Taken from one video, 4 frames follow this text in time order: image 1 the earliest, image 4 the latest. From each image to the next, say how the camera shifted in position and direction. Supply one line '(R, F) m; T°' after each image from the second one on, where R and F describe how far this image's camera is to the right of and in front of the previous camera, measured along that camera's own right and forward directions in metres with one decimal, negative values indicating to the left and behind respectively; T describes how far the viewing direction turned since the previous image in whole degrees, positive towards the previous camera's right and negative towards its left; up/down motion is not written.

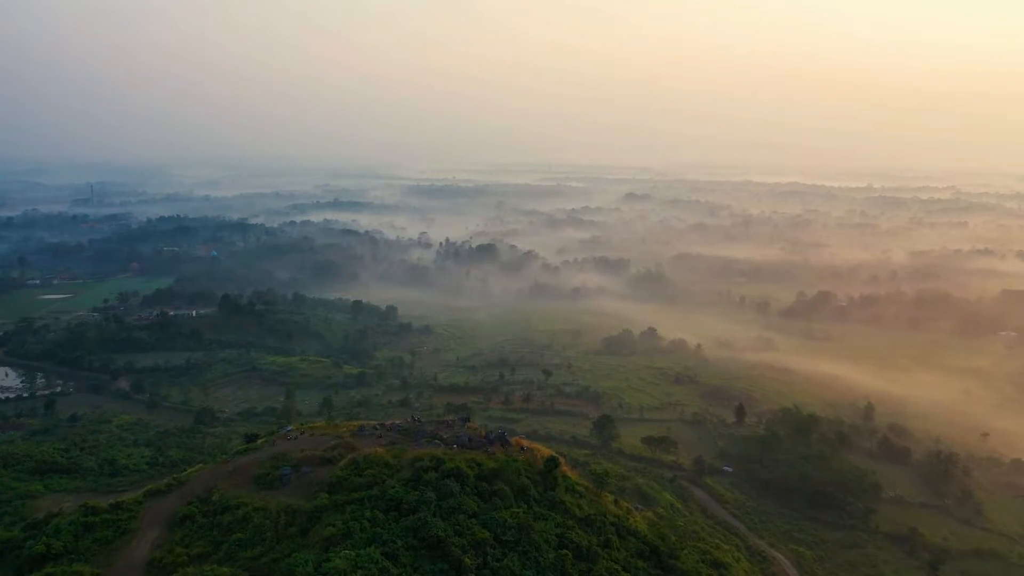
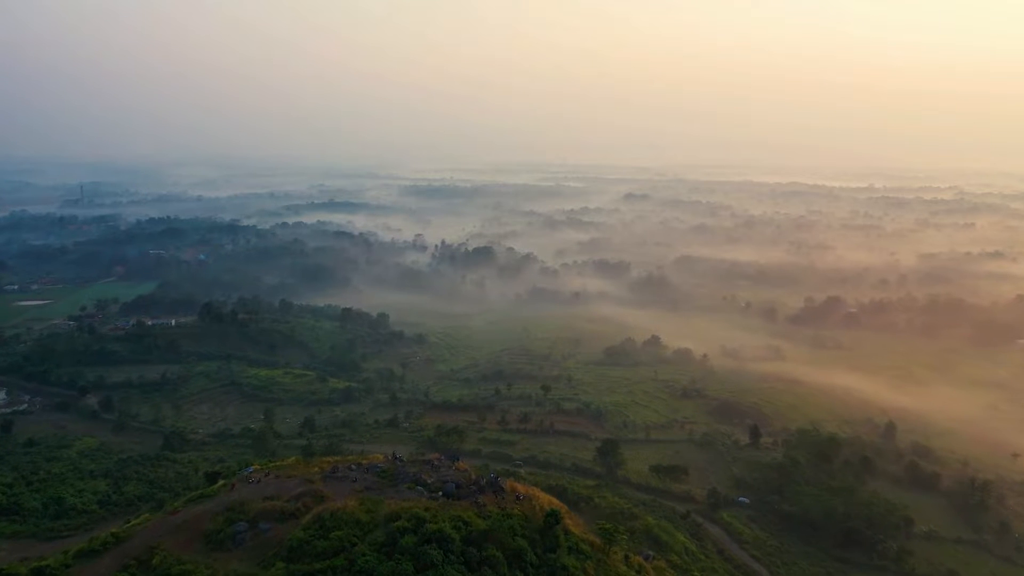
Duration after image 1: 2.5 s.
(+0.1, +2.6) m; 0°
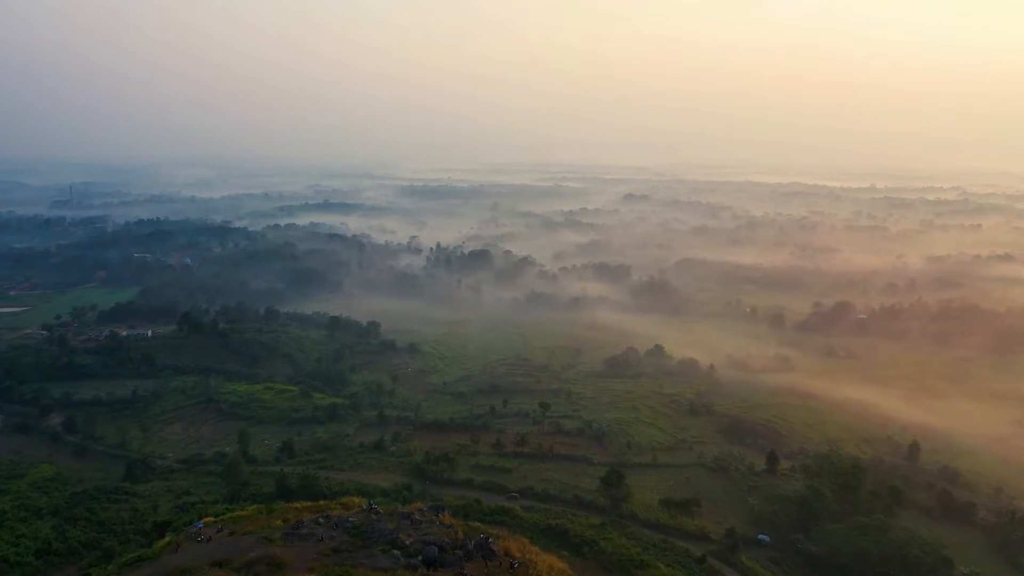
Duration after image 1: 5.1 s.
(+0.1, +2.6) m; 0°
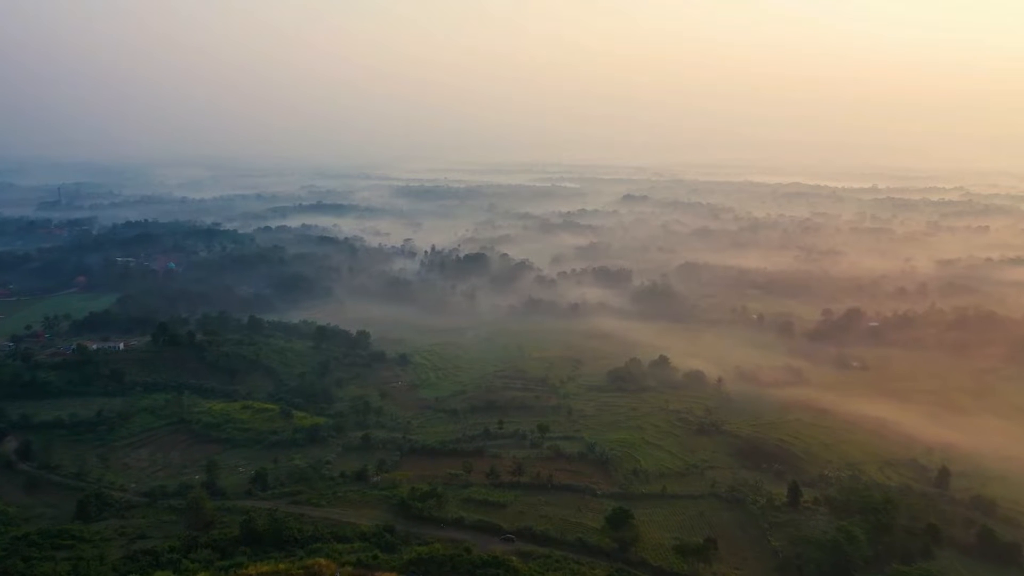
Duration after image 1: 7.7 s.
(+0.1, +2.8) m; 0°
